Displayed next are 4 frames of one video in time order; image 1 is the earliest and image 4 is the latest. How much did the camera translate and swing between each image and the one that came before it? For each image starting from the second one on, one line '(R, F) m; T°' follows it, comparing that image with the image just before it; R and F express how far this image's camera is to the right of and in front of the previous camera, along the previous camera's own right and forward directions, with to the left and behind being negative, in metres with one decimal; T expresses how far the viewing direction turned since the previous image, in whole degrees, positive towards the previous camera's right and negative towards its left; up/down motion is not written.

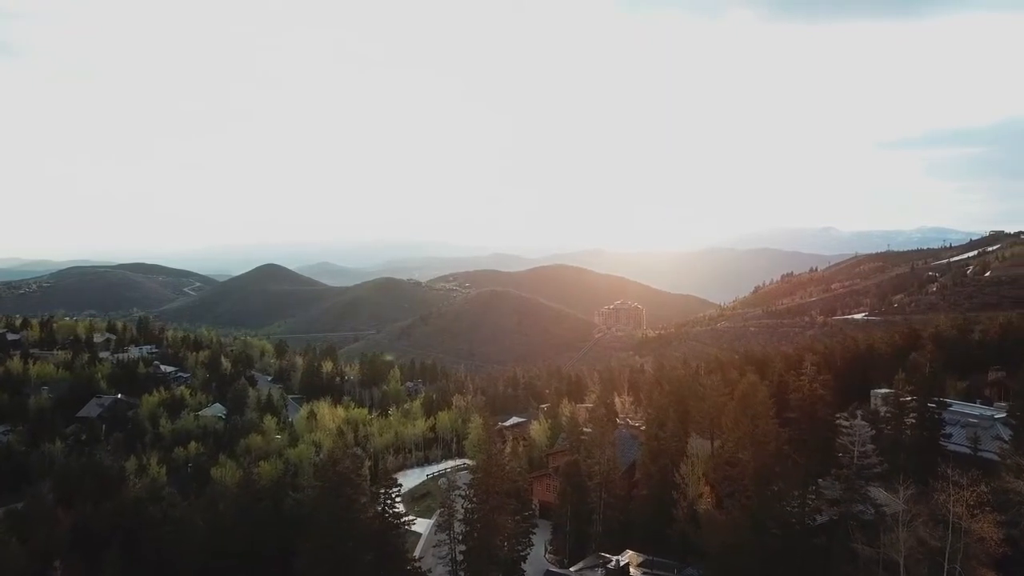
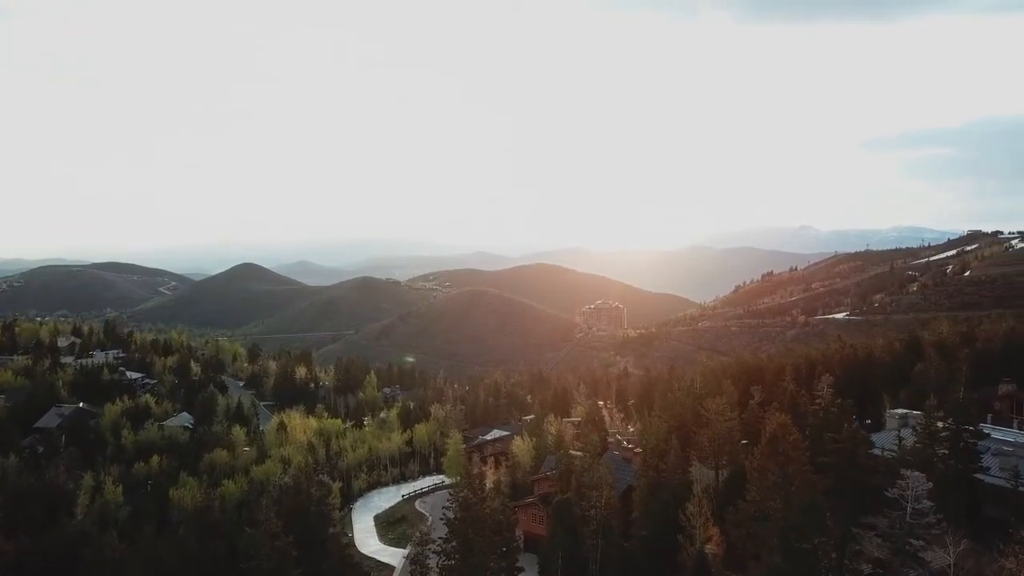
(0.0, +2.2) m; +2°
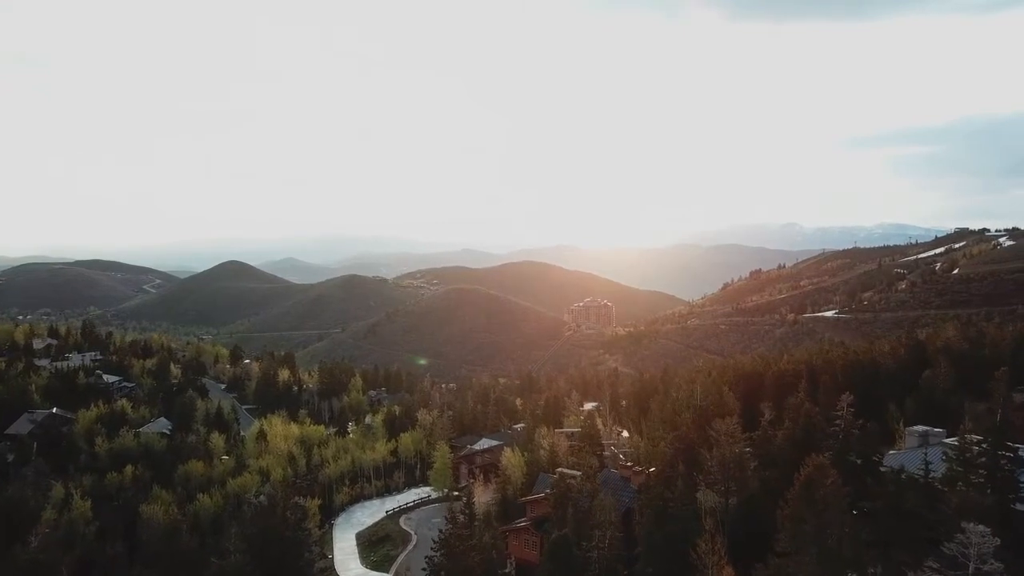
(-0.1, +1.6) m; +1°
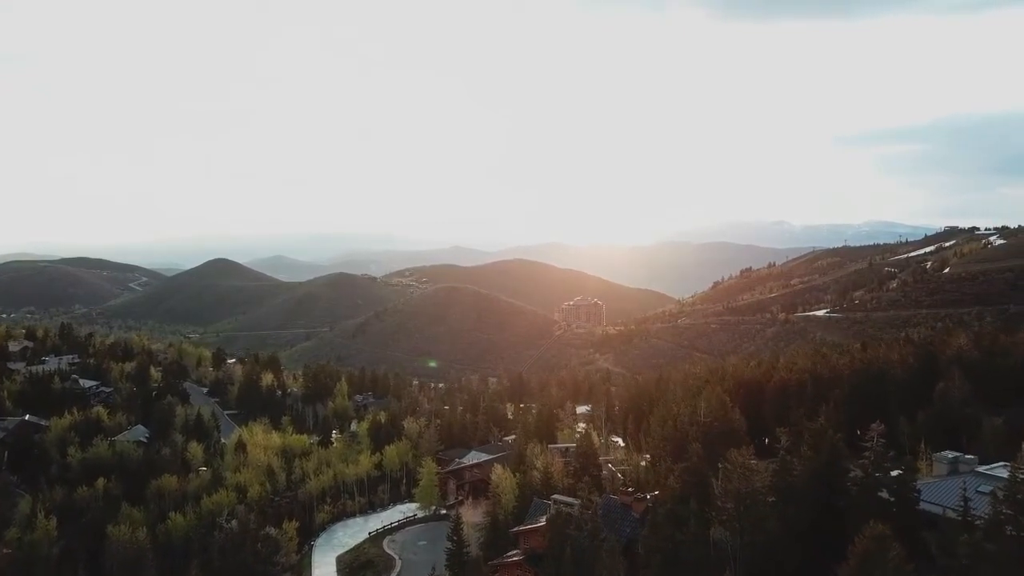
(0.0, +1.7) m; +1°
